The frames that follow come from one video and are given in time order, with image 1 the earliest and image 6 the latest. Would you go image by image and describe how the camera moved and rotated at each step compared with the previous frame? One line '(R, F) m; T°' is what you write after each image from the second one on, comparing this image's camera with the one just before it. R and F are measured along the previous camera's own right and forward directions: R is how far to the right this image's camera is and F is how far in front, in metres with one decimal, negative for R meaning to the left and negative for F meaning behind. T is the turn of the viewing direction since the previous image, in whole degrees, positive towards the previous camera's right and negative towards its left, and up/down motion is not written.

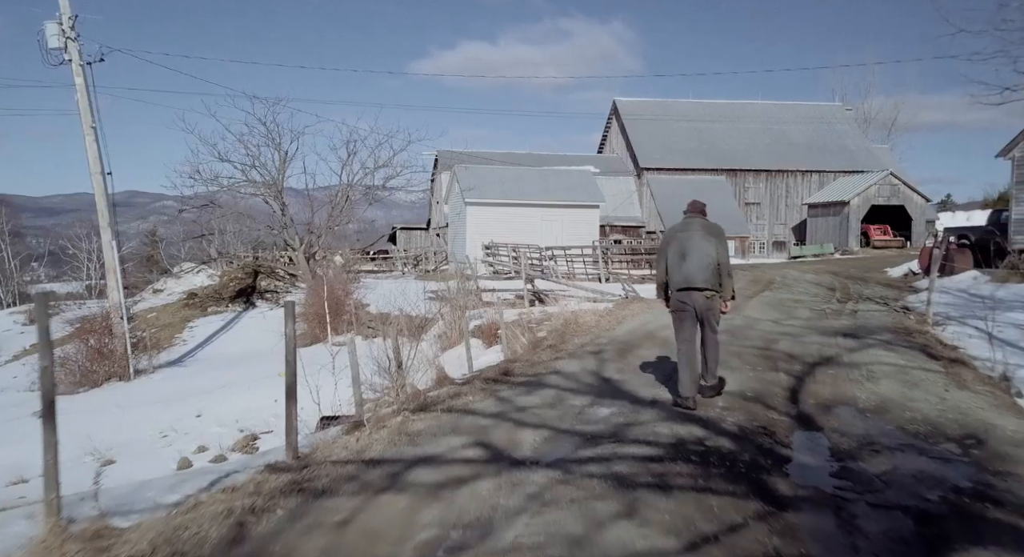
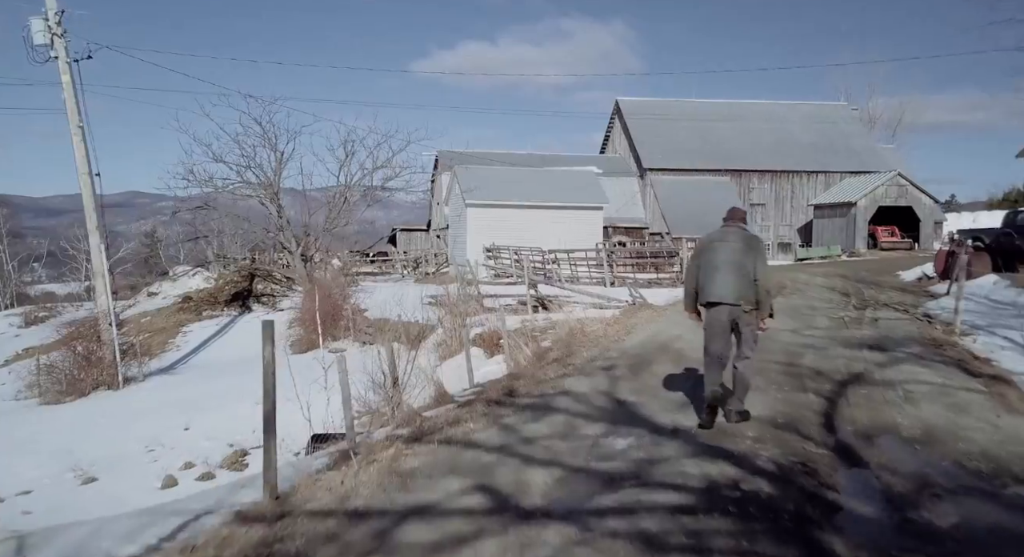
(0.0, +0.5) m; 0°
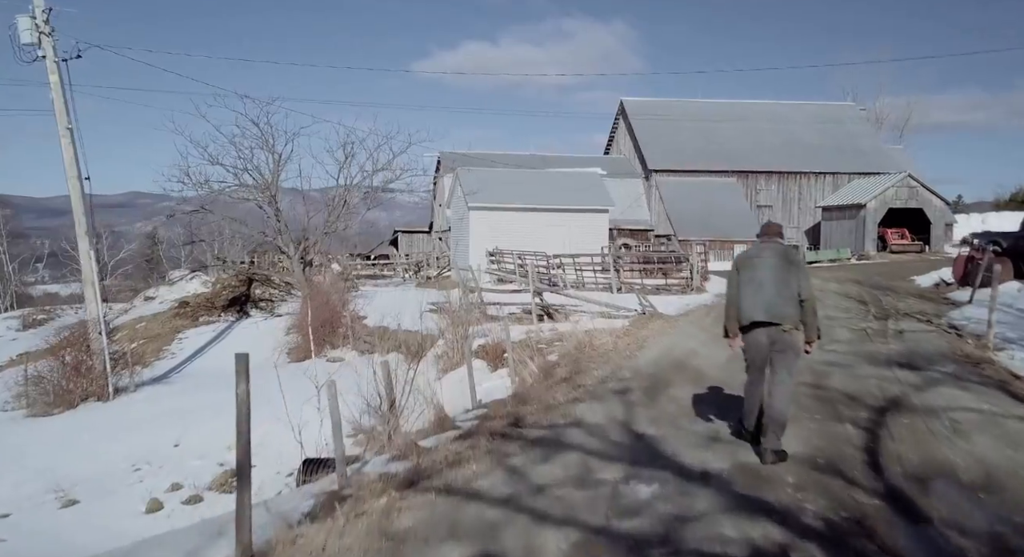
(0.0, +0.5) m; 0°
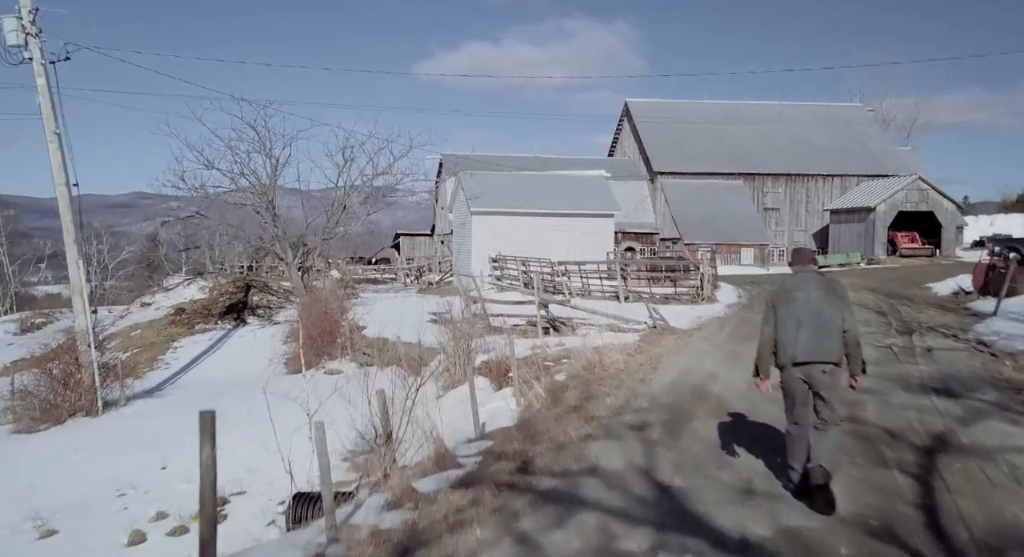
(0.0, +0.5) m; 0°
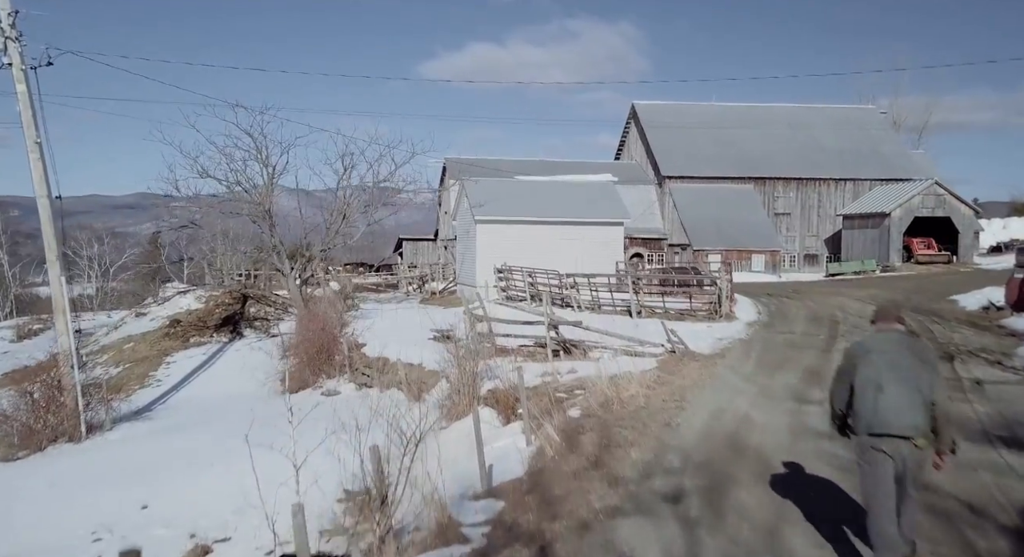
(-0.1, +0.7) m; 0°
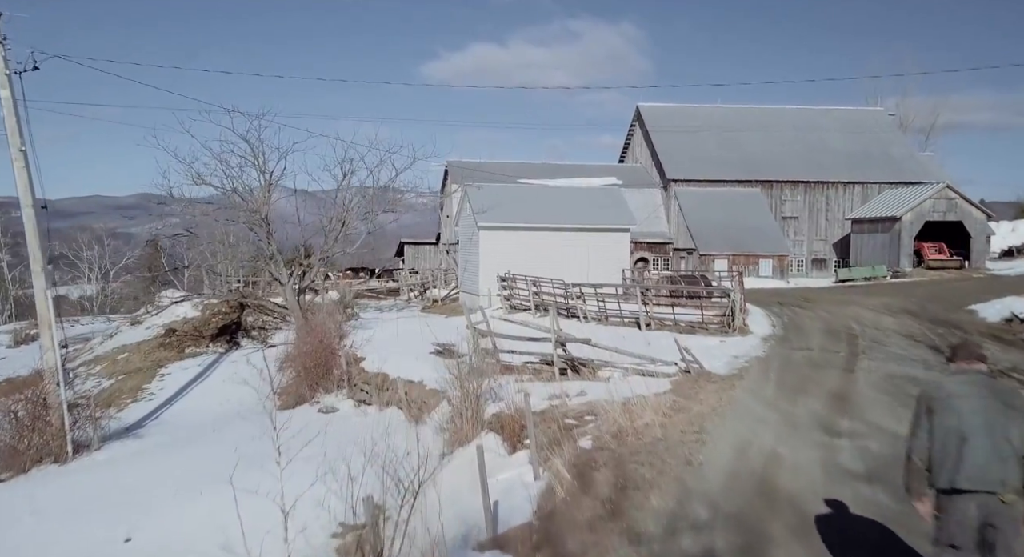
(0.0, +0.5) m; 0°
